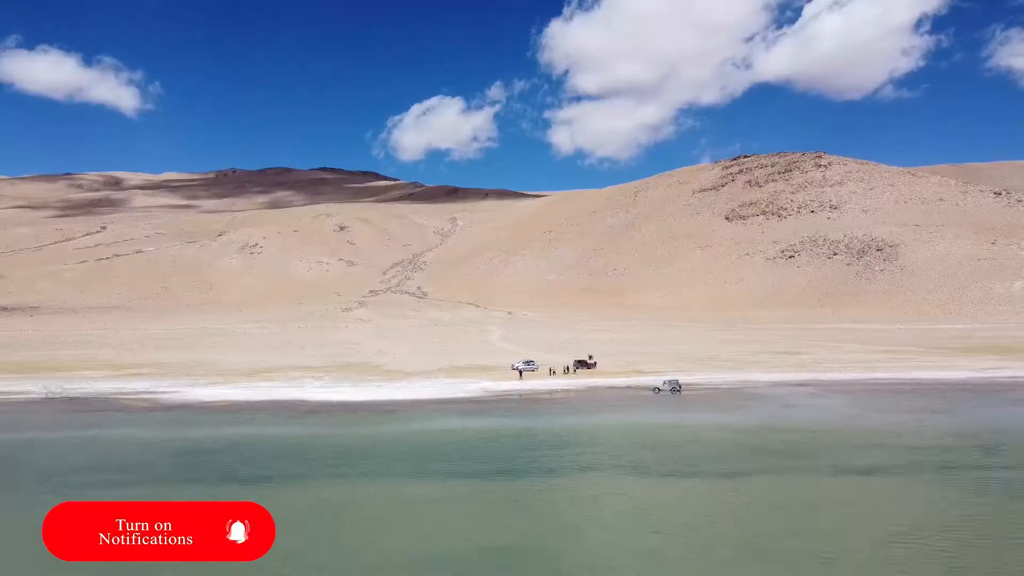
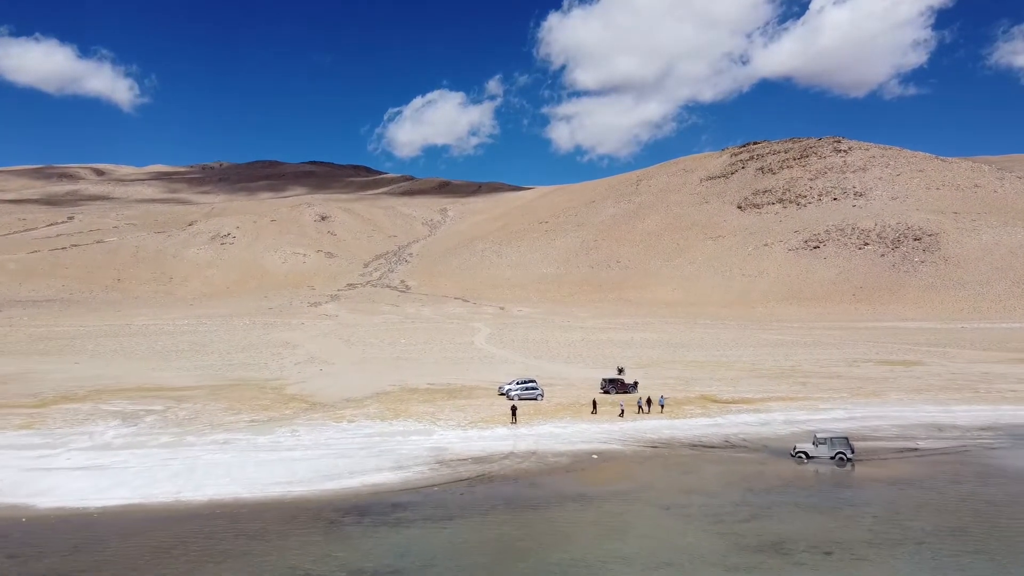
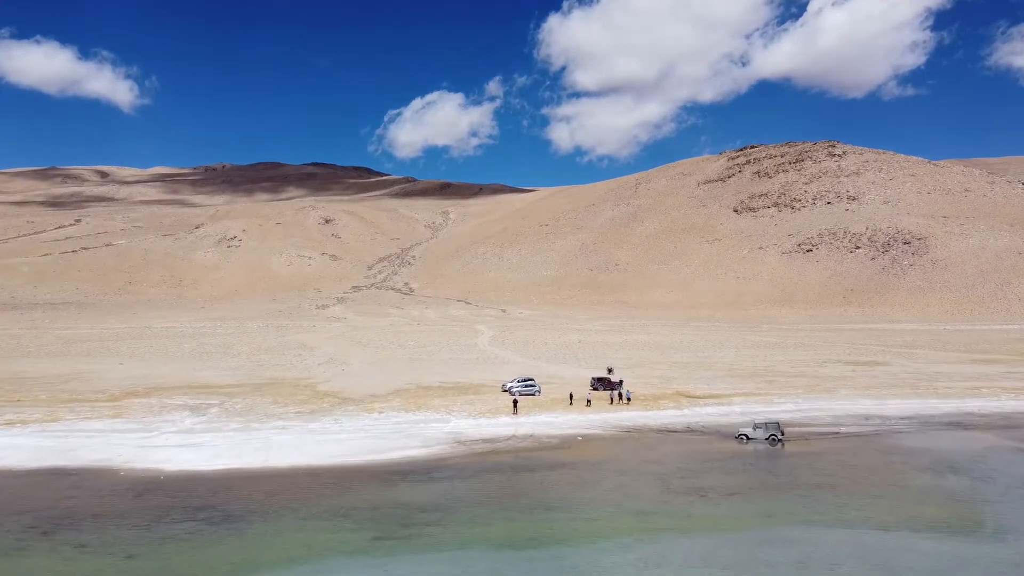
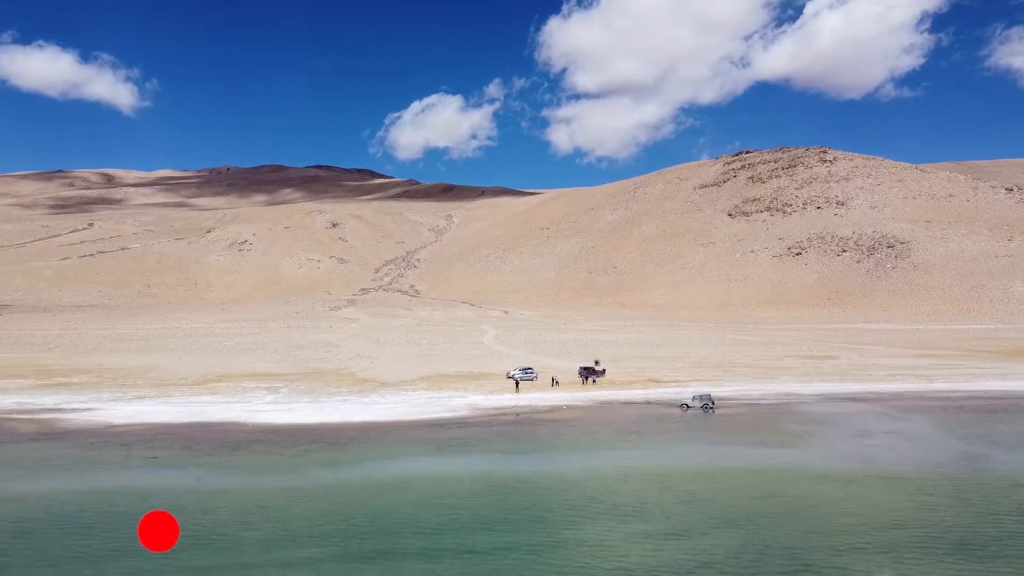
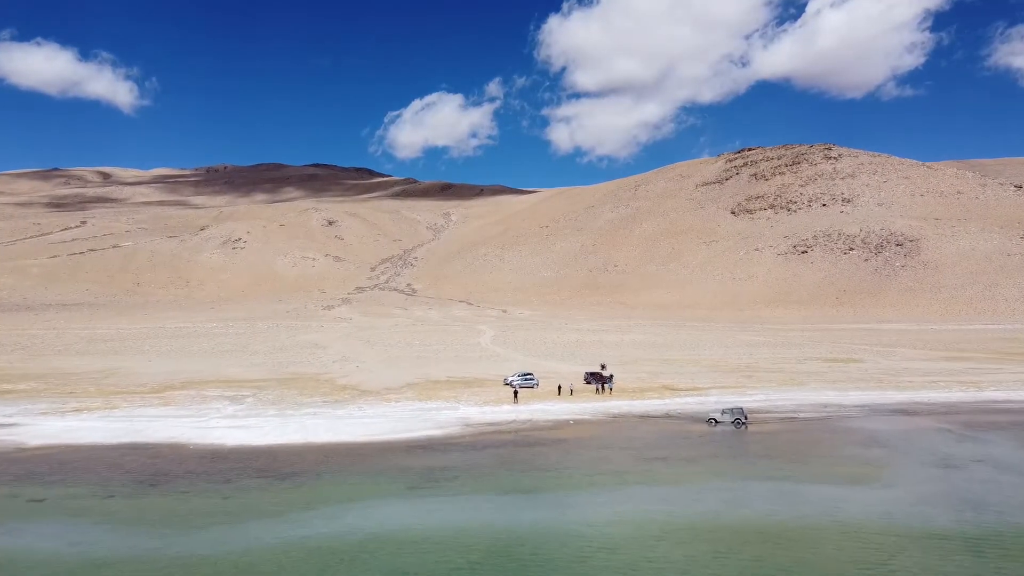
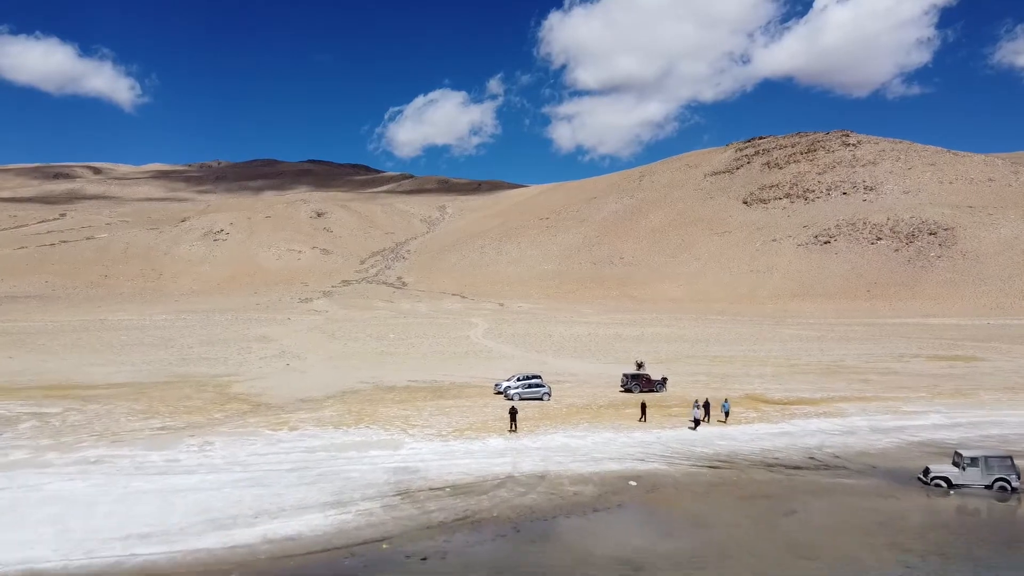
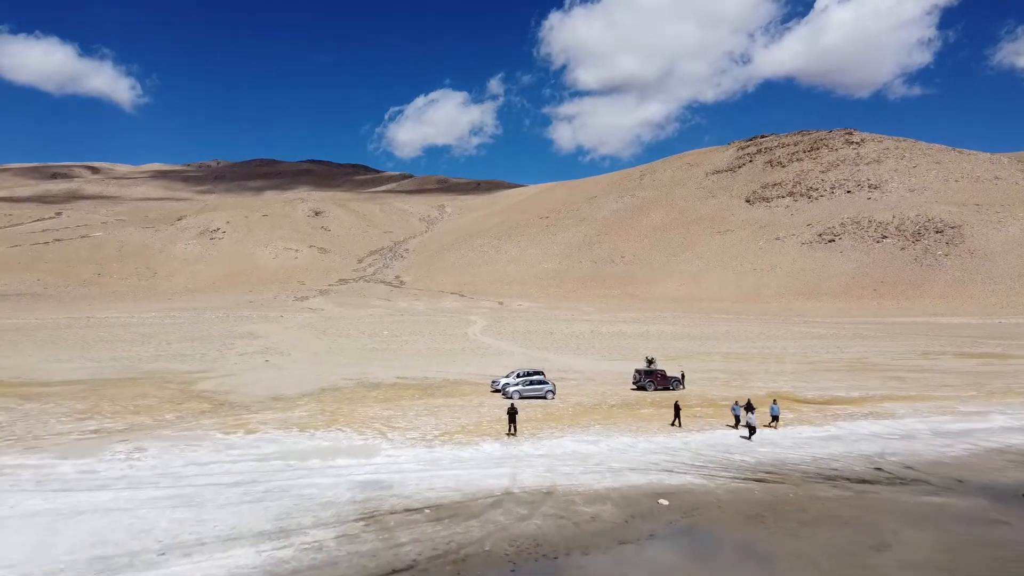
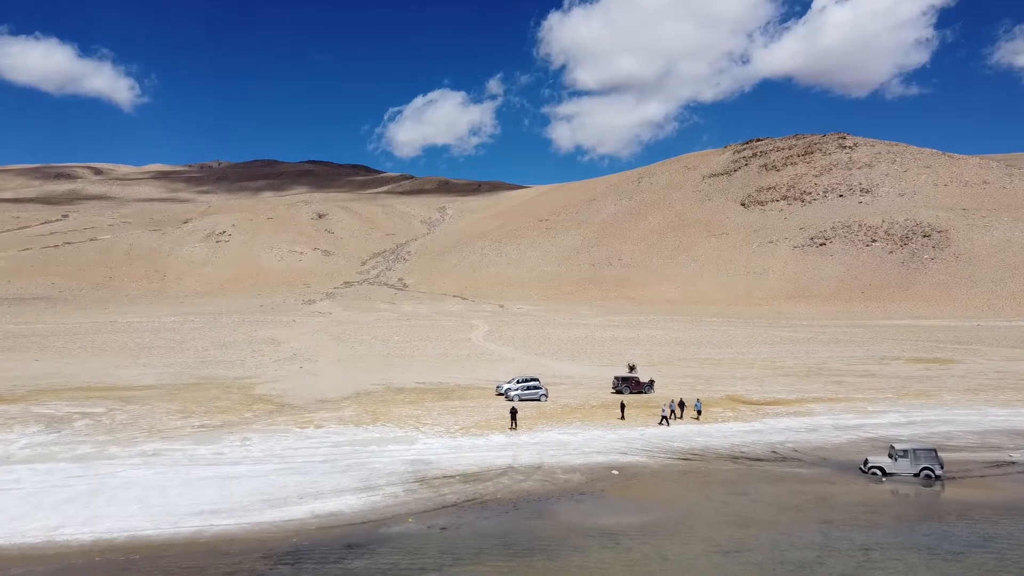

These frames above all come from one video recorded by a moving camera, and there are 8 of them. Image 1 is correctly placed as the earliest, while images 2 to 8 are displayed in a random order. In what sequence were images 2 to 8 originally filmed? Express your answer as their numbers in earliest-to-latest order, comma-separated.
4, 5, 3, 2, 8, 6, 7
